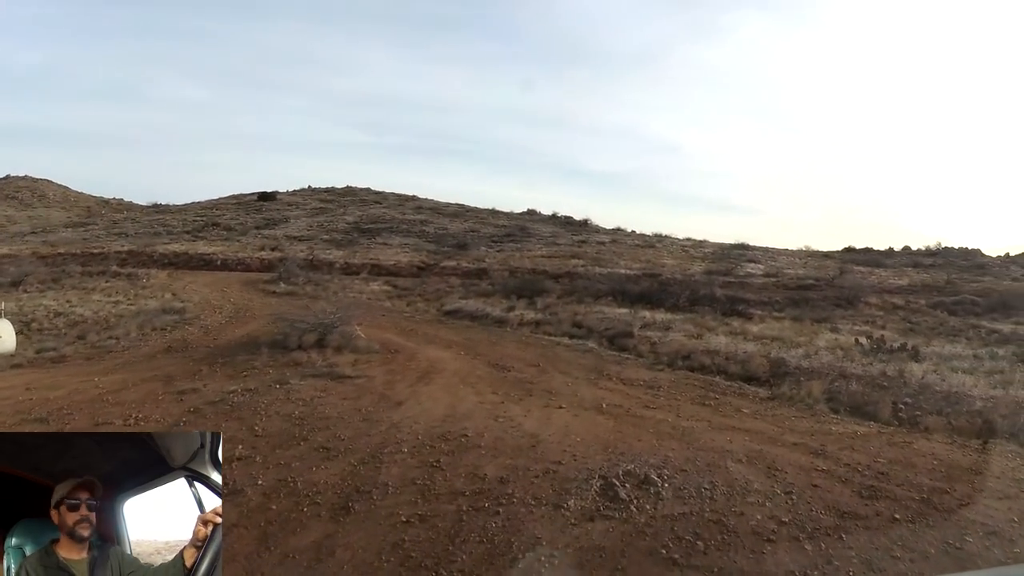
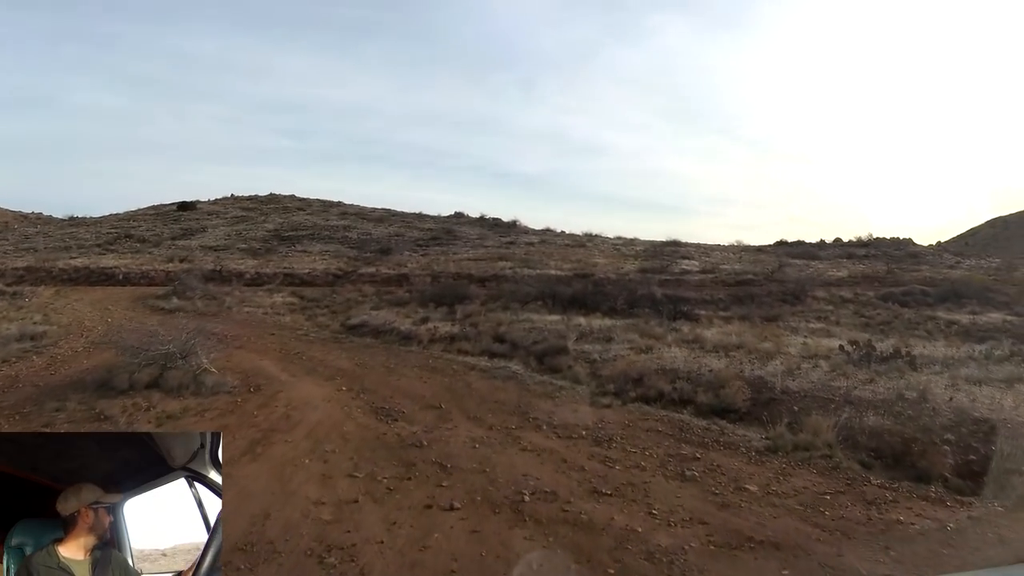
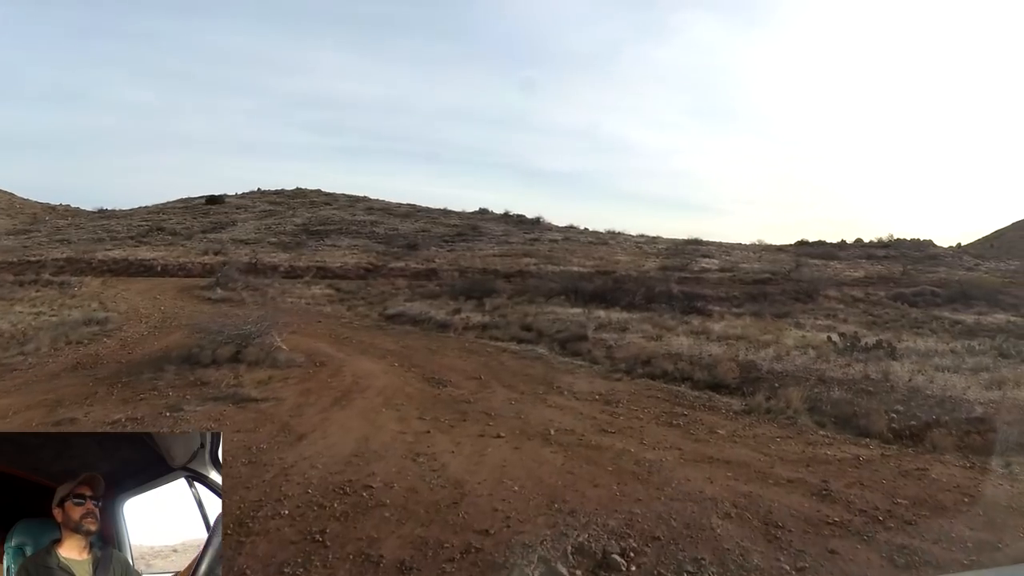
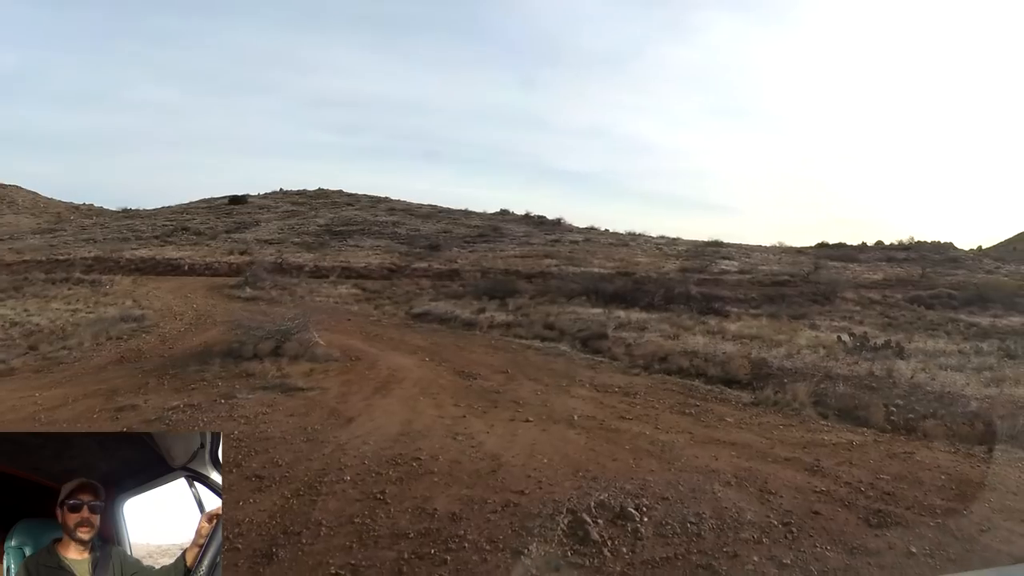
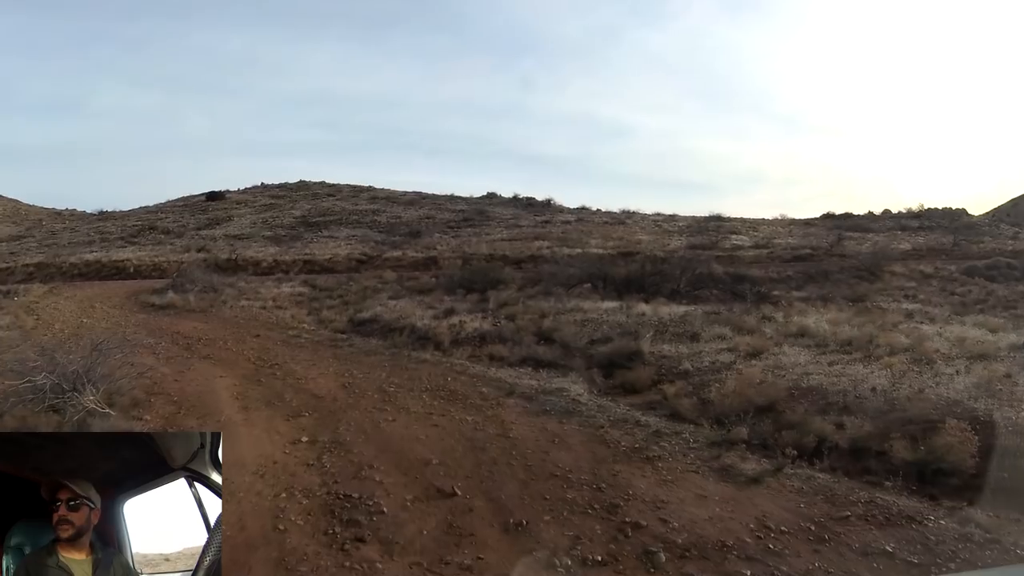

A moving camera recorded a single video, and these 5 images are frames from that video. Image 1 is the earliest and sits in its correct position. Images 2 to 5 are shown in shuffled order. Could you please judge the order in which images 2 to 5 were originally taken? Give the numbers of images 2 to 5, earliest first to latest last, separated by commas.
4, 3, 2, 5
